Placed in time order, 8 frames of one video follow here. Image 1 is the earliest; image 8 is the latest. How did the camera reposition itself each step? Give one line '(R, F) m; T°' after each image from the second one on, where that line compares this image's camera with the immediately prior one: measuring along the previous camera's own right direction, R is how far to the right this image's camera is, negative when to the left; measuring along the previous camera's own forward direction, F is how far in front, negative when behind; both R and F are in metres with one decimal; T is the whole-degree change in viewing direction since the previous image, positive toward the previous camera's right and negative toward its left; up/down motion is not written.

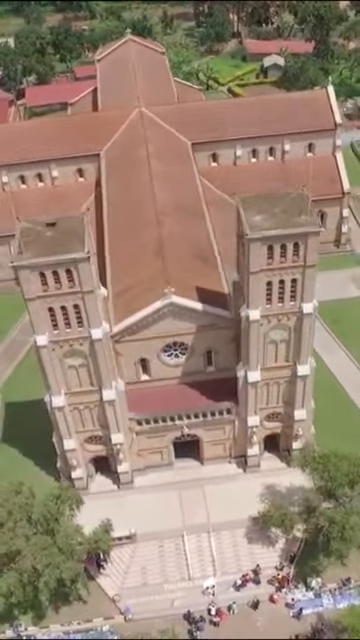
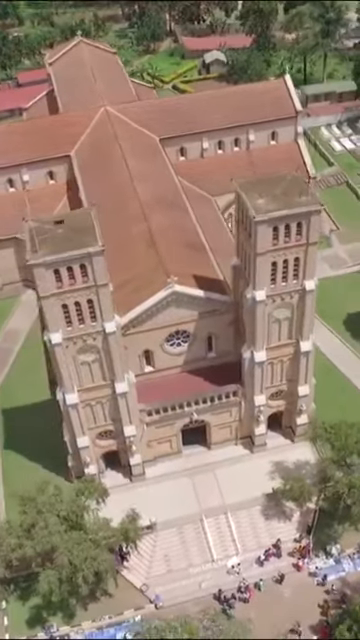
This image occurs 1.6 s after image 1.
(-4.1, -0.6) m; +6°
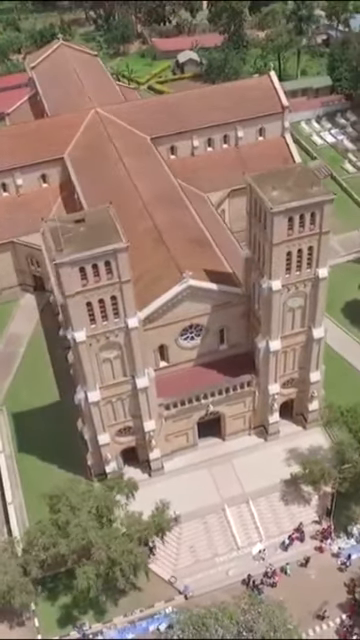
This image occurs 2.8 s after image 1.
(-3.1, -0.5) m; +3°
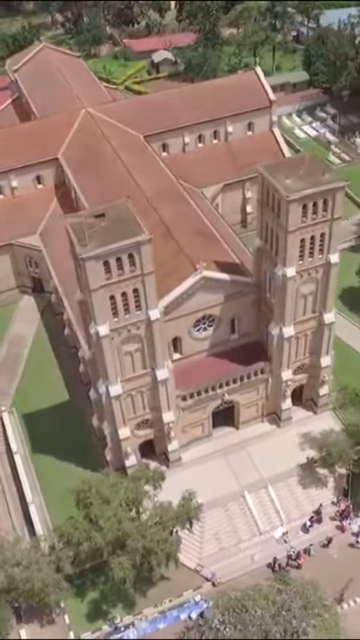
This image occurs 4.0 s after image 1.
(-3.0, -0.4) m; +3°
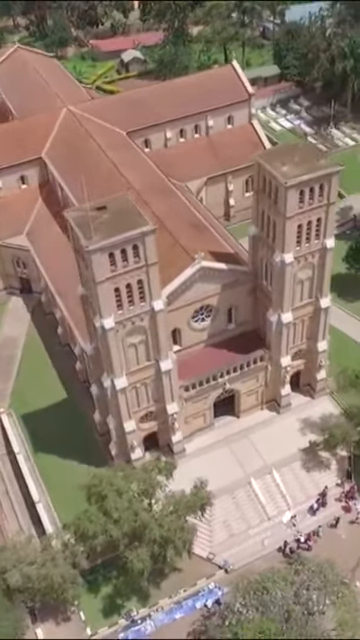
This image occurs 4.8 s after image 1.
(-2.1, -0.2) m; +3°
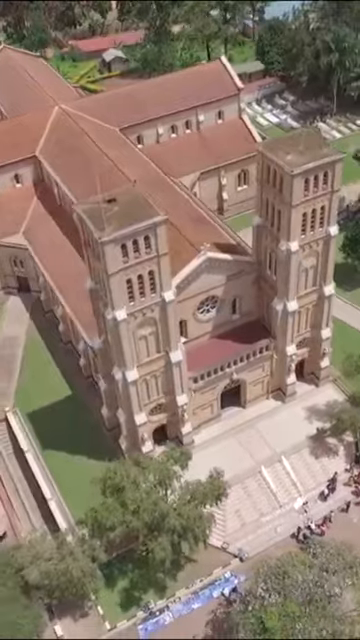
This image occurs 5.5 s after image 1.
(-1.9, -0.1) m; +2°
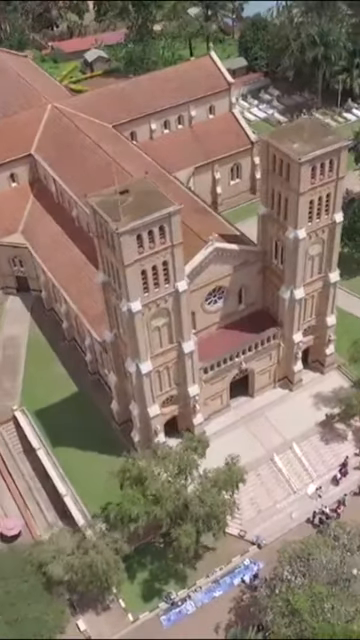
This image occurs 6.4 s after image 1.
(-2.1, -0.2) m; +2°
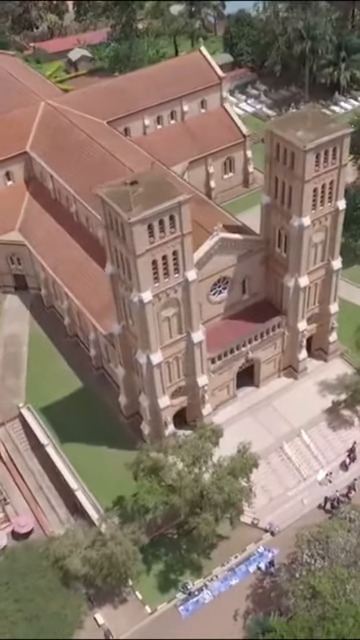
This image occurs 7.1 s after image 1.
(-1.7, -0.1) m; +2°
